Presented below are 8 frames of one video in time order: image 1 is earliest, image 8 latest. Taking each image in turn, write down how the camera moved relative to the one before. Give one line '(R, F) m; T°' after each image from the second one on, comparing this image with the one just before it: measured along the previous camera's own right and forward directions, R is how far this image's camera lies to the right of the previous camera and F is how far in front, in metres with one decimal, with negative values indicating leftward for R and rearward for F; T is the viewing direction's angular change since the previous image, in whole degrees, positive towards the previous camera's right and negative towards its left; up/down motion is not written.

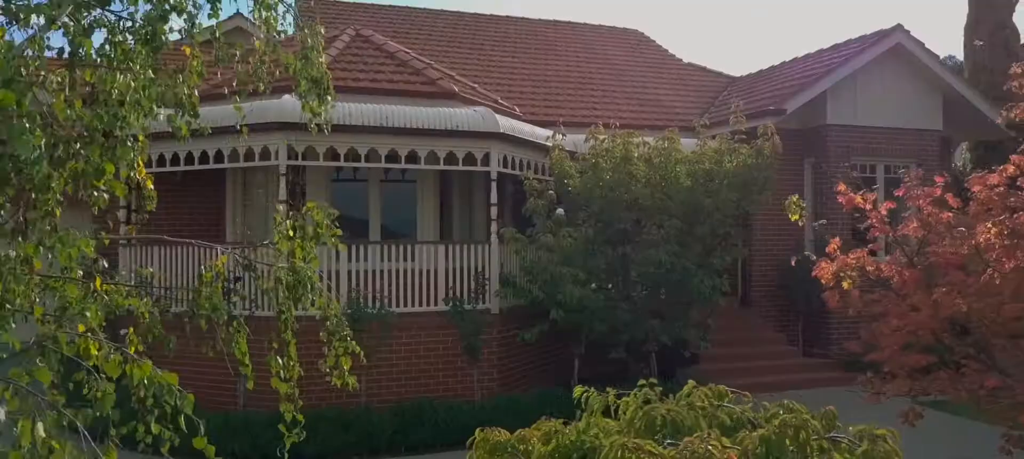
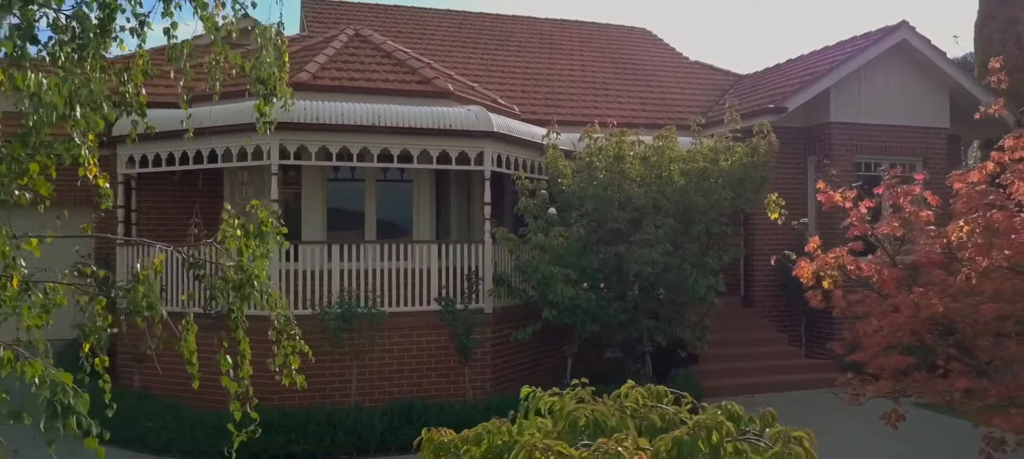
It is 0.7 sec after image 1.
(+0.3, 0.0) m; -1°
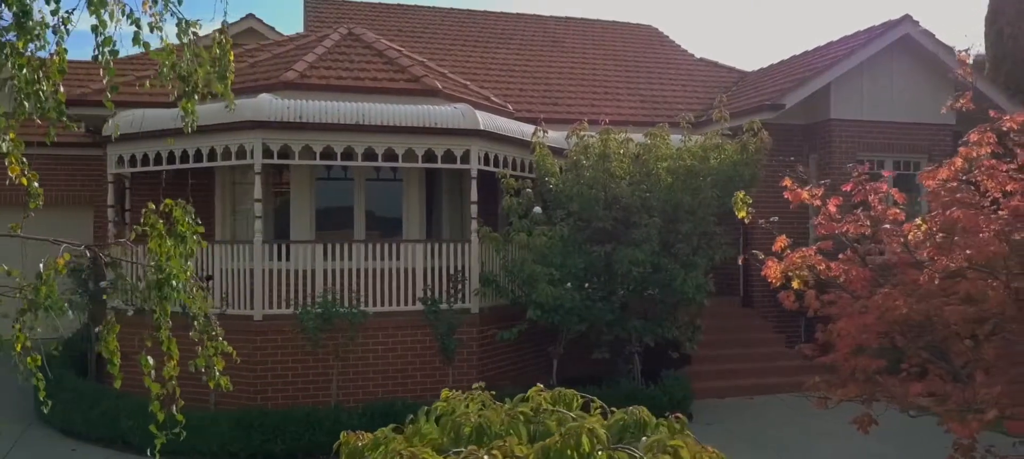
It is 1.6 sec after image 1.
(+0.5, +0.1) m; -2°
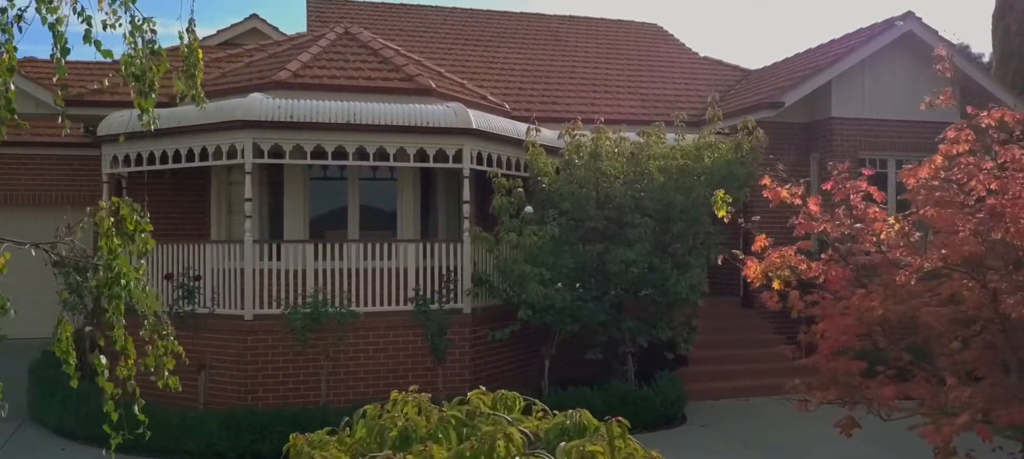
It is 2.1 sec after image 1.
(+0.3, +0.1) m; -1°
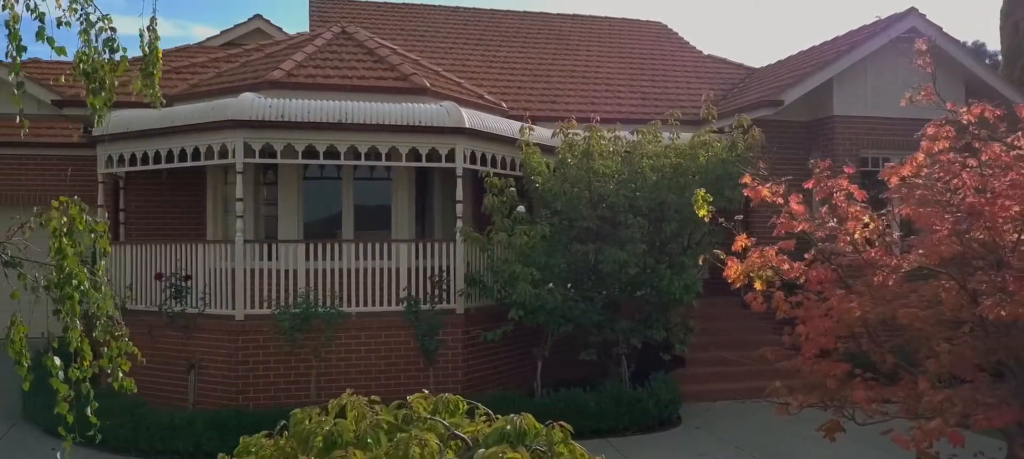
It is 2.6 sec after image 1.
(+0.3, +0.1) m; -1°
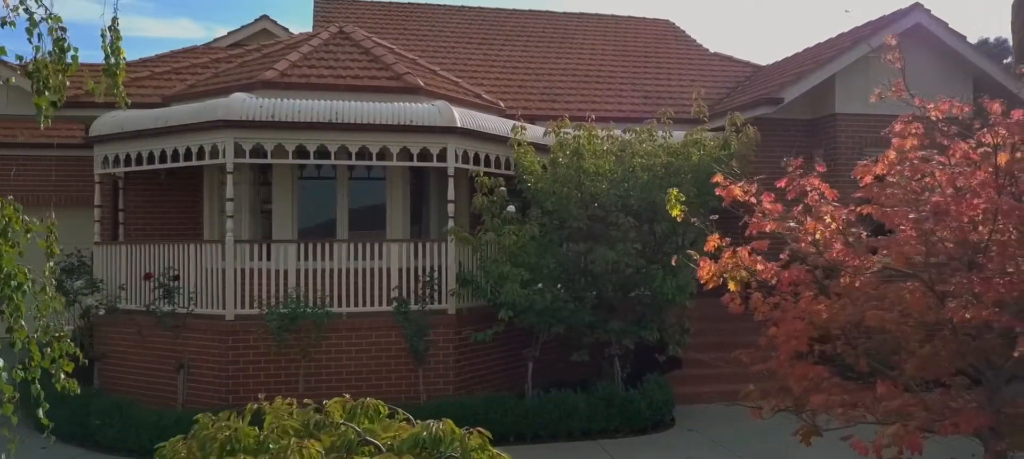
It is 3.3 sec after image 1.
(+0.4, +0.1) m; -1°
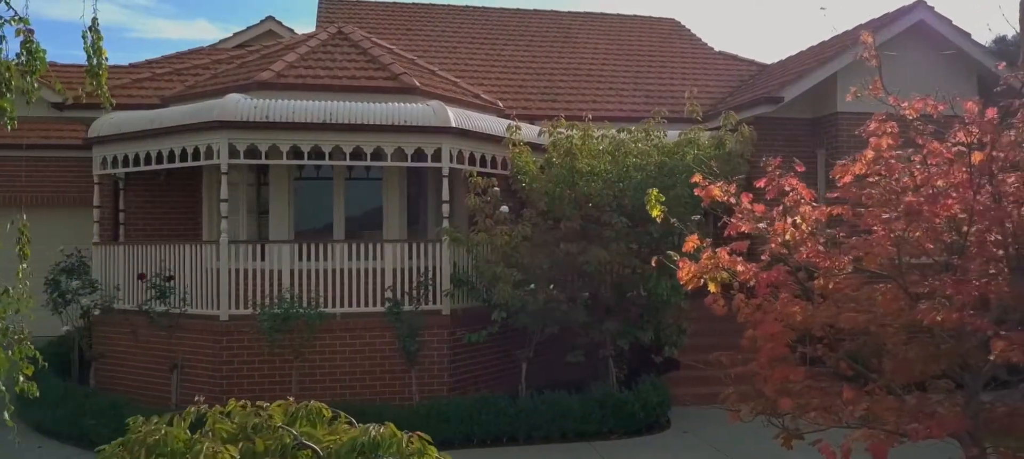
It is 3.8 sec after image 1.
(+0.2, 0.0) m; -1°
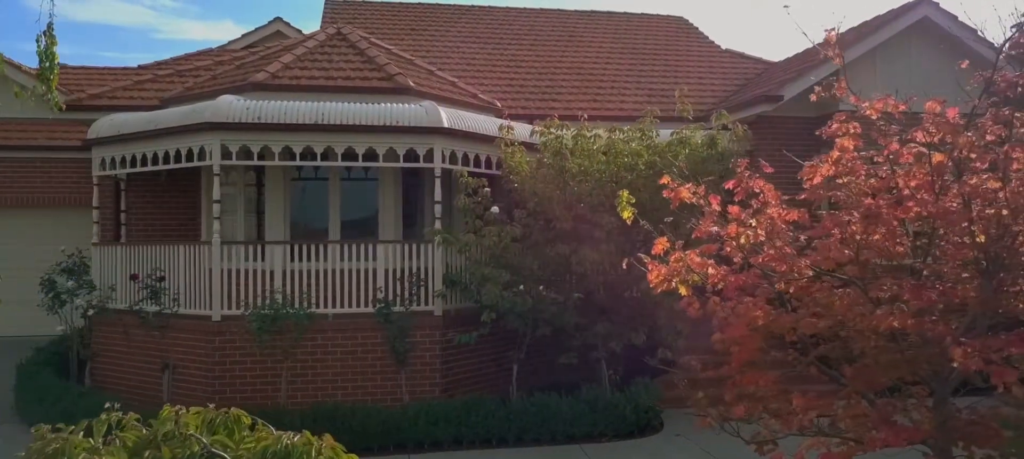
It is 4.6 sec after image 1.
(+0.4, +0.1) m; -2°
